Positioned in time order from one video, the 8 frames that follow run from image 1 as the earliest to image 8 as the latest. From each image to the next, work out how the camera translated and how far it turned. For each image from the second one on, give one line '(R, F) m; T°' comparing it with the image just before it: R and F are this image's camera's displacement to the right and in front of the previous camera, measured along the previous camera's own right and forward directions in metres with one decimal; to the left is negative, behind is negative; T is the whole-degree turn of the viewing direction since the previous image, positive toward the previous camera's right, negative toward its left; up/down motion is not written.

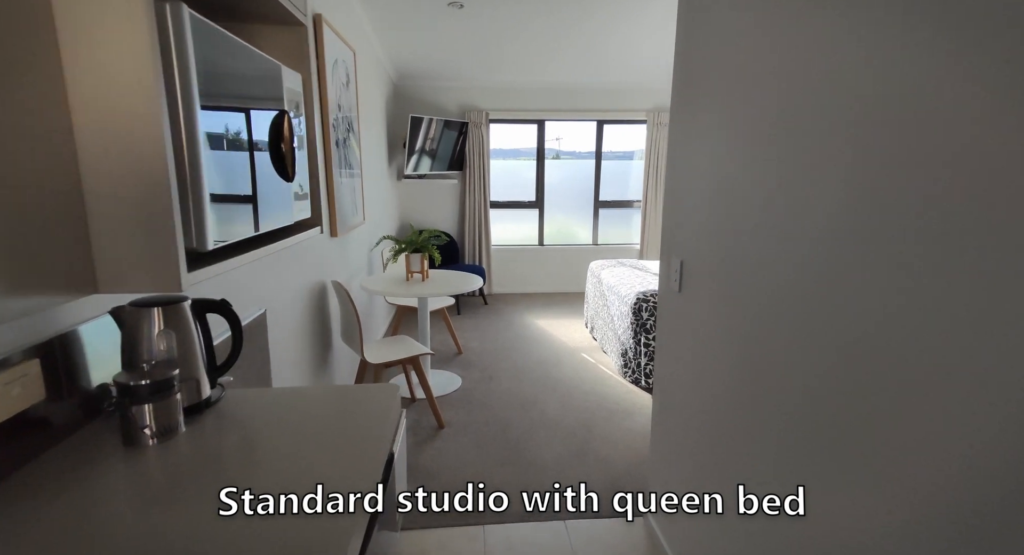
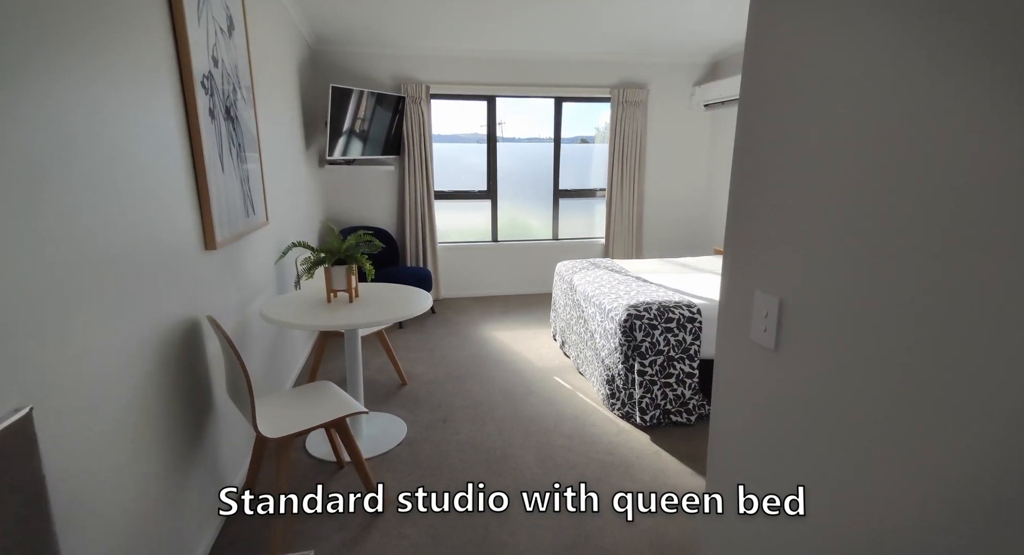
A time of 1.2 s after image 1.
(-0.1, +0.7) m; +7°
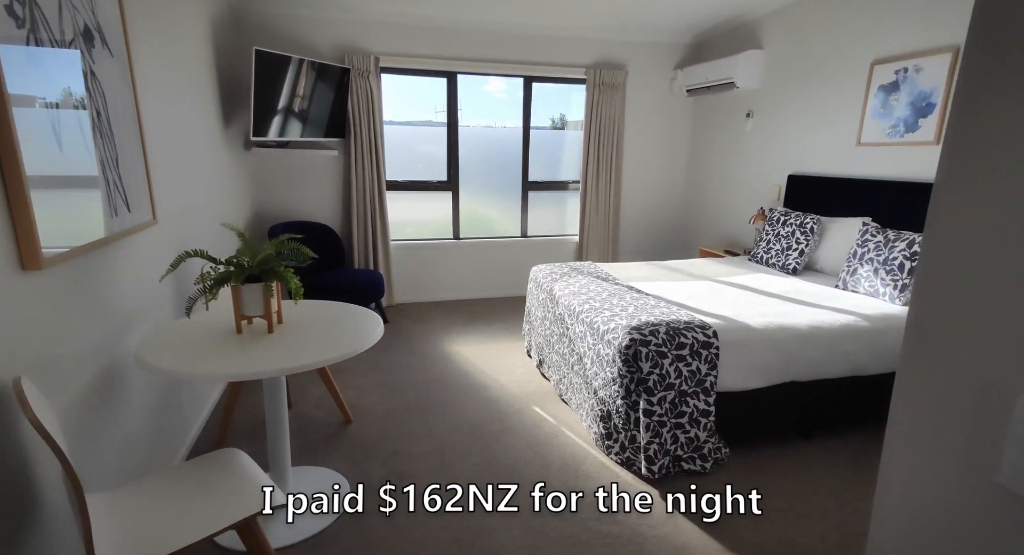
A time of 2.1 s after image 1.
(-0.1, +0.6) m; +5°
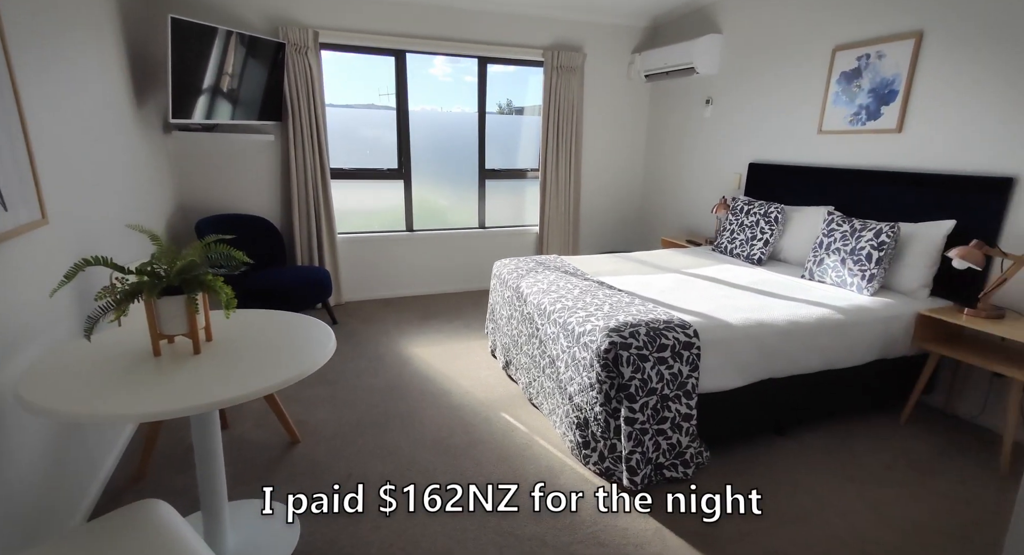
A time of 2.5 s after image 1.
(-0.1, +0.2) m; +6°
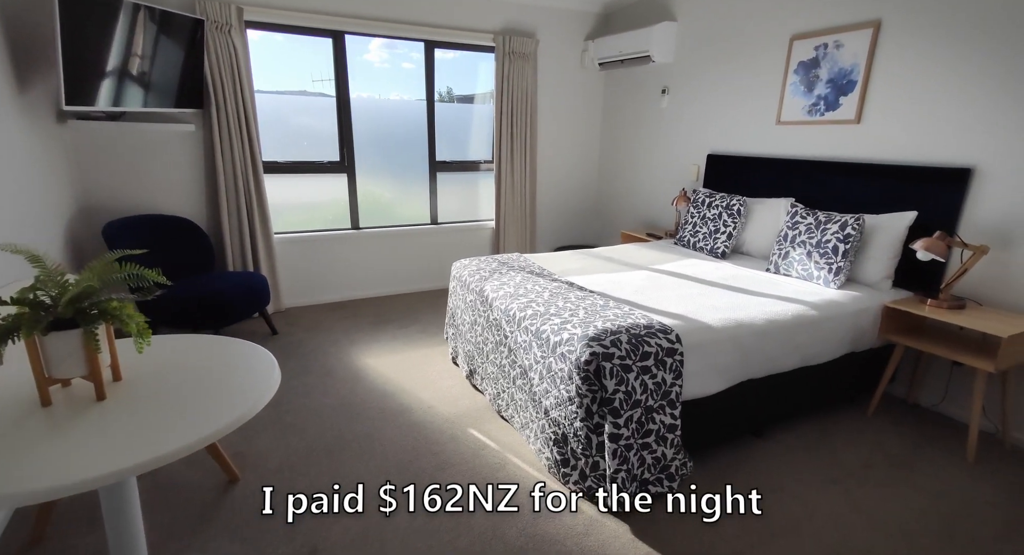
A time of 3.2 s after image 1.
(-0.1, +0.2) m; +6°
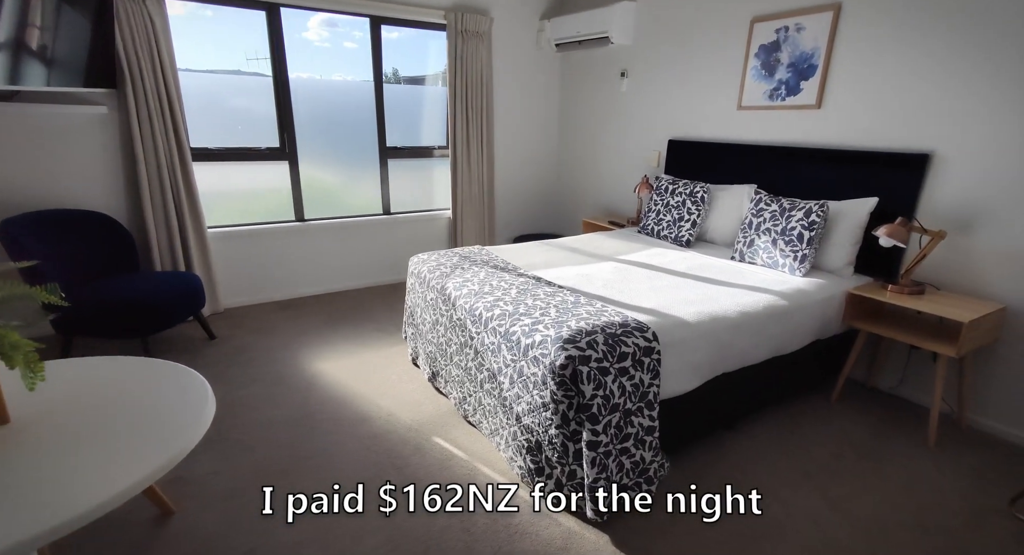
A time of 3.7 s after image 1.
(0.0, +0.1) m; +5°
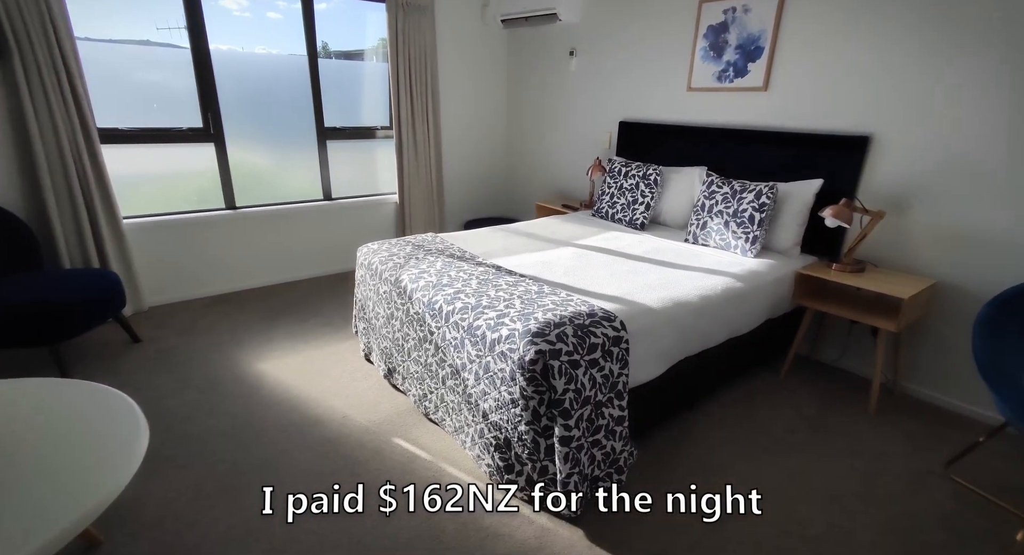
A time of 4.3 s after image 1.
(-0.1, +0.1) m; +6°
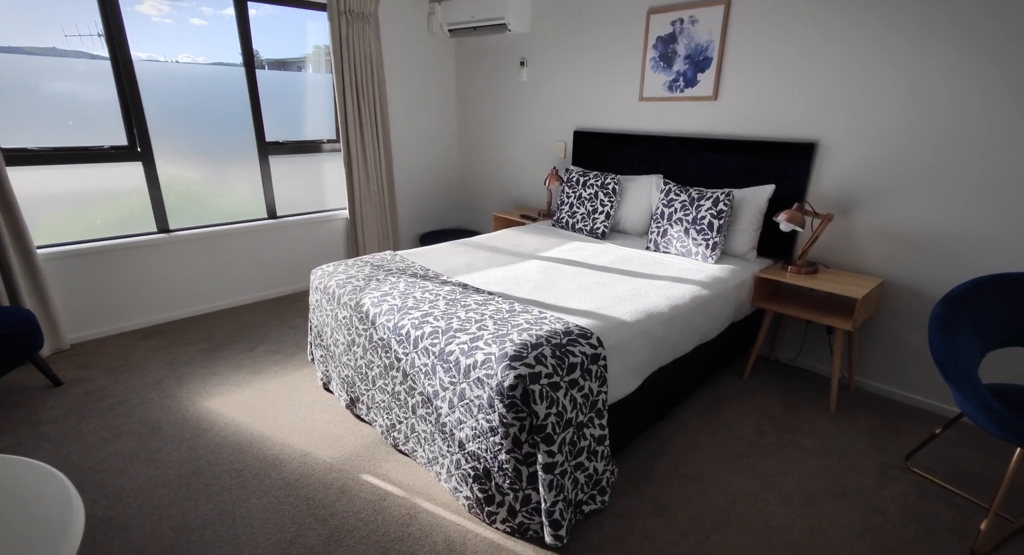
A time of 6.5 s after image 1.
(-0.1, +0.1) m; +6°
